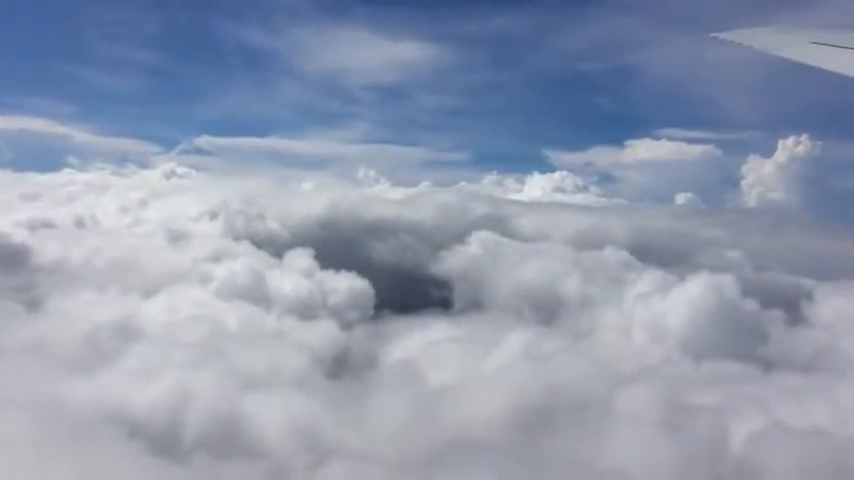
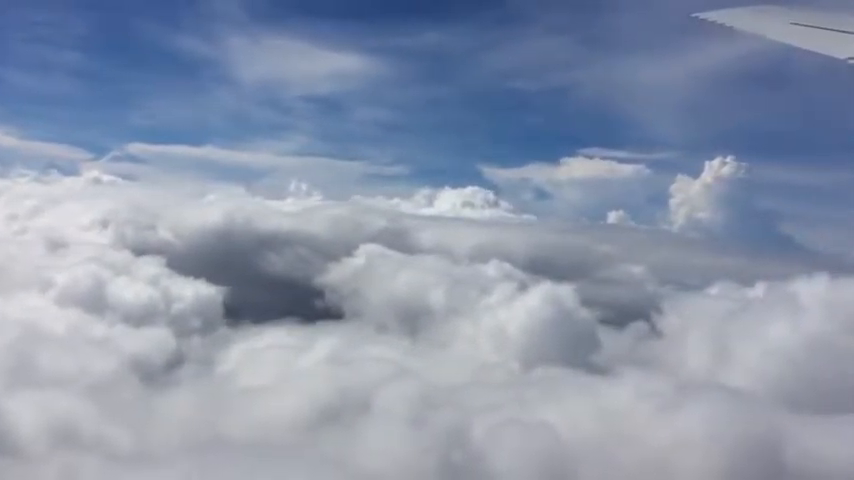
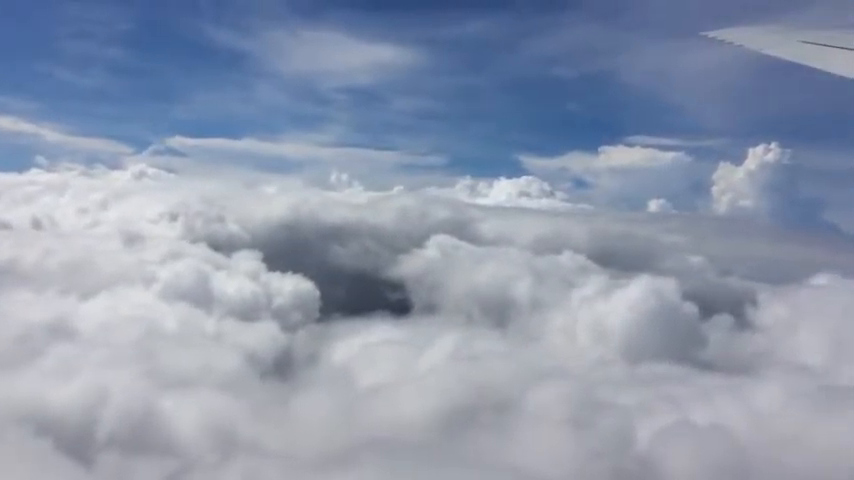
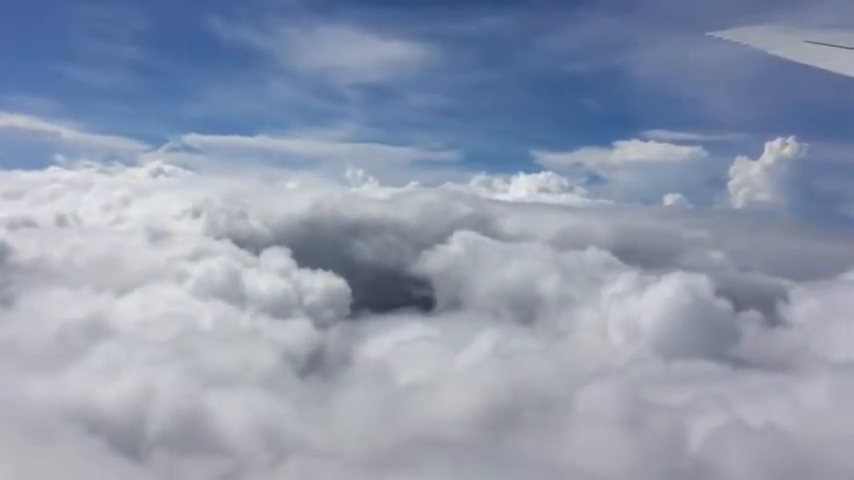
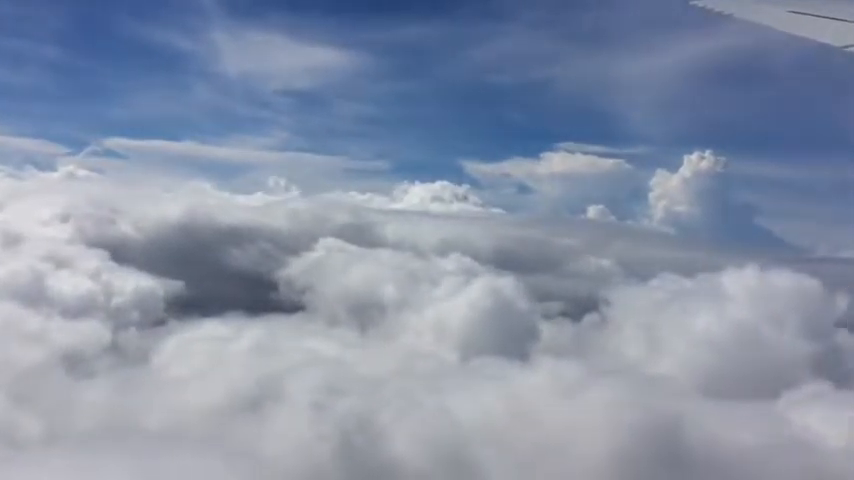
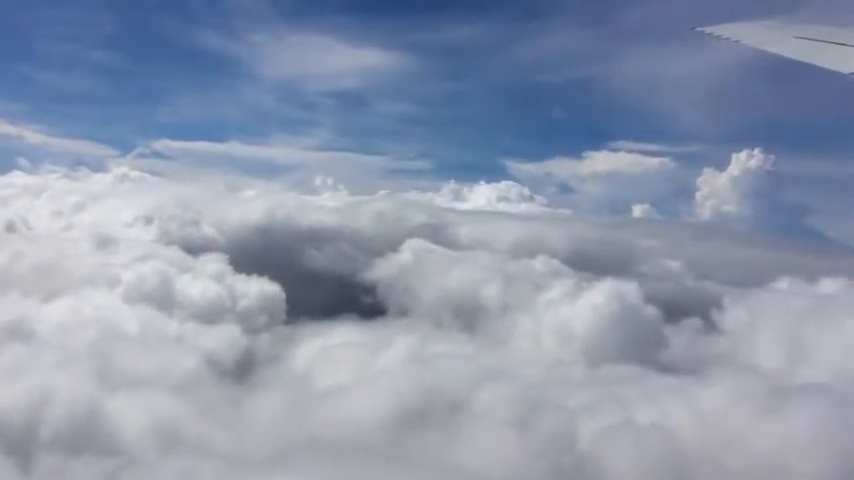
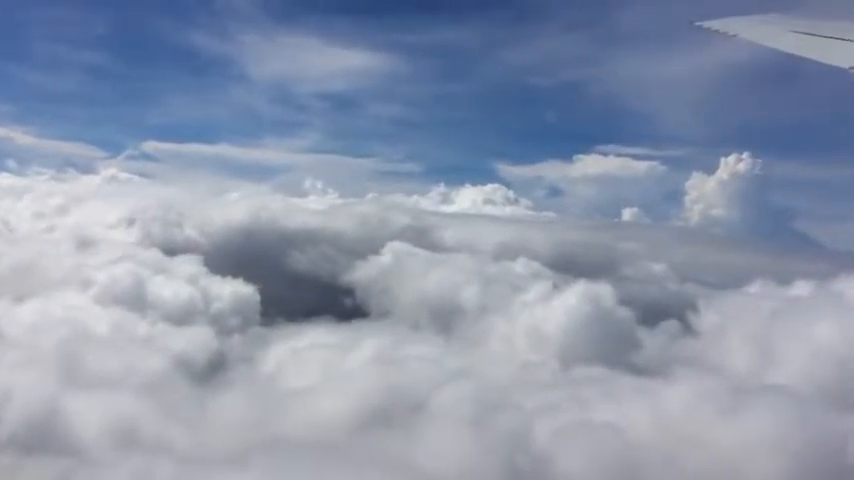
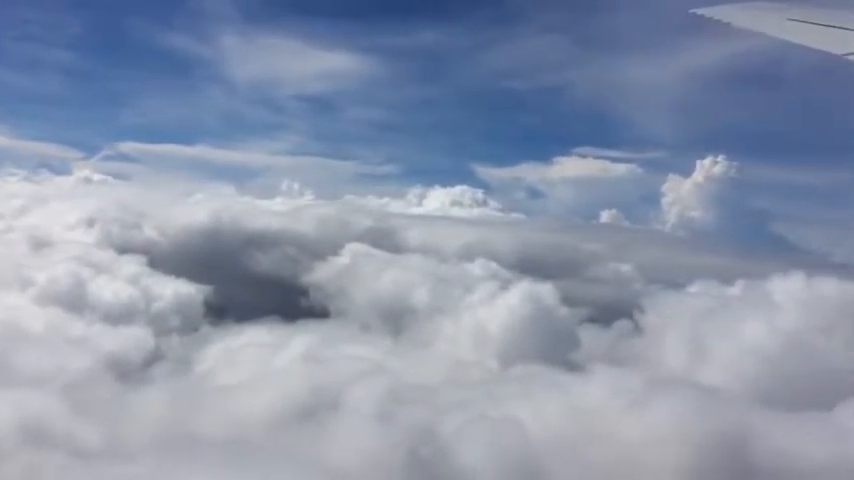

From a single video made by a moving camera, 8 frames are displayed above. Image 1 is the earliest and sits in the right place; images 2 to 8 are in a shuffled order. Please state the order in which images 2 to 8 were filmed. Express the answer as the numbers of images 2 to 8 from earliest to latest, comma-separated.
4, 3, 6, 7, 2, 8, 5
